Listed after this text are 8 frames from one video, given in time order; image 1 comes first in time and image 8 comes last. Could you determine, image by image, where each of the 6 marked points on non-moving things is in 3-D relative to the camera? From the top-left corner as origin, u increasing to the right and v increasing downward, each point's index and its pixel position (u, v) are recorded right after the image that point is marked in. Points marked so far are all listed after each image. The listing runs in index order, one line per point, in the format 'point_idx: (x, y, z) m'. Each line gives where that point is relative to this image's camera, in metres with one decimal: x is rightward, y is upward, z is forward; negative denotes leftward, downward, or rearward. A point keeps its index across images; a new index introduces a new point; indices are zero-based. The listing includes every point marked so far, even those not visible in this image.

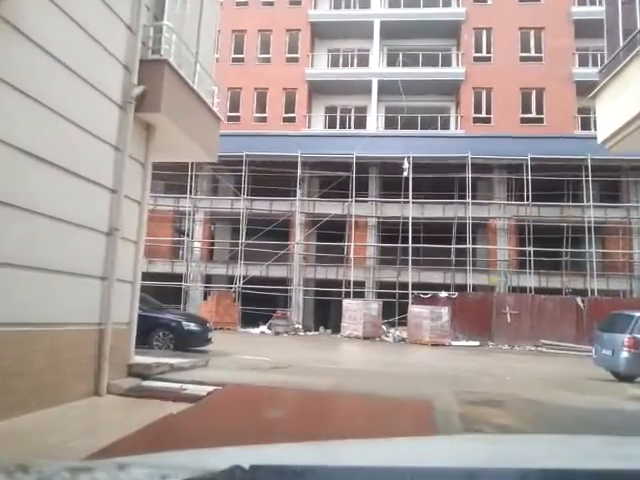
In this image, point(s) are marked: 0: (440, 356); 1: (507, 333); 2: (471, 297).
0: (+3.5, -3.4, +15.4) m
1: (+6.4, -3.2, +18.3) m
2: (+5.3, -2.0, +18.6) m
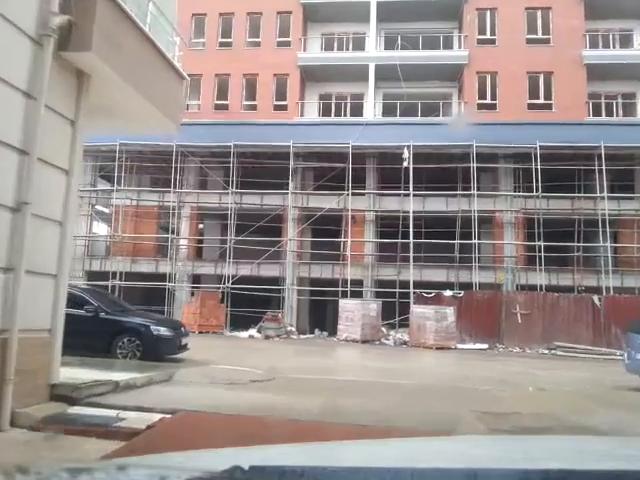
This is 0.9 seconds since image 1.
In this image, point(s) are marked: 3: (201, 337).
0: (+3.3, -3.2, +13.9) m
1: (+6.2, -3.0, +16.8) m
2: (+5.1, -1.8, +17.1) m
3: (-3.4, -2.9, +15.4) m
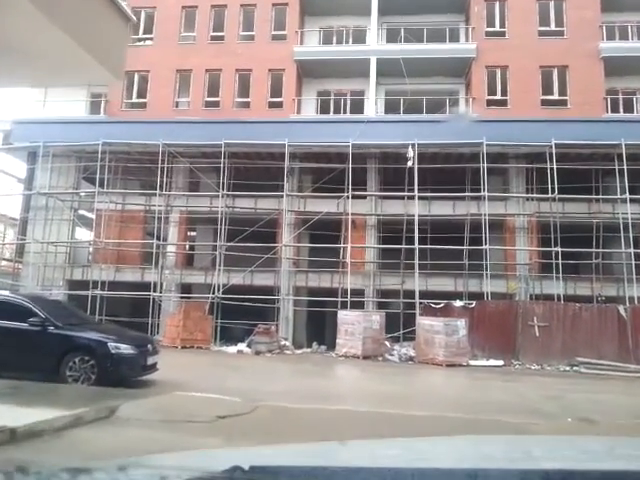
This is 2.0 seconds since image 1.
0: (+3.2, -3.3, +12.3) m
1: (+6.1, -3.1, +15.2) m
2: (+5.0, -1.9, +15.5) m
3: (-3.5, -3.0, +13.8) m
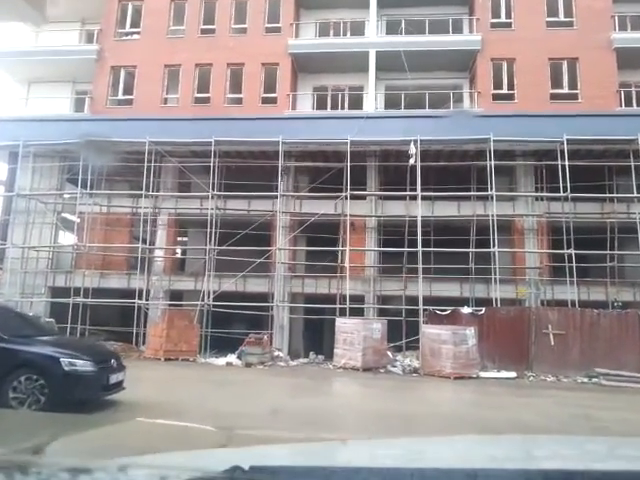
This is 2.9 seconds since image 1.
0: (+3.1, -3.3, +11.1) m
1: (+6.0, -3.2, +14.0) m
2: (+4.9, -1.9, +14.4) m
3: (-3.6, -3.1, +12.6) m
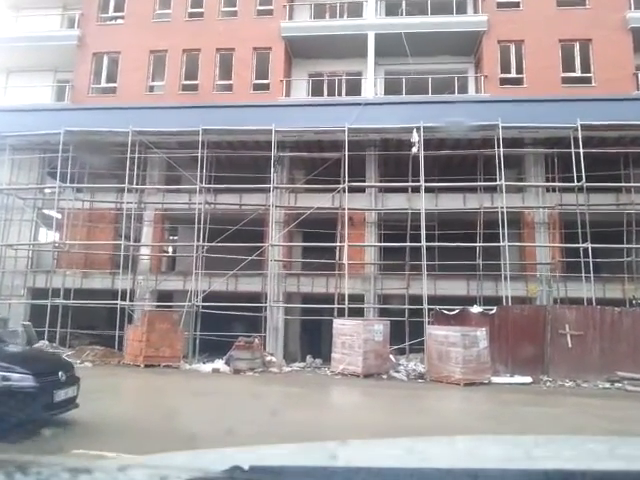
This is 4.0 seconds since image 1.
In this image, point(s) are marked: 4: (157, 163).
0: (+3.0, -3.1, +9.9) m
1: (+5.9, -3.0, +12.8) m
2: (+4.8, -1.8, +13.2) m
3: (-3.7, -2.9, +11.4) m
4: (-5.8, +2.7, +18.9) m
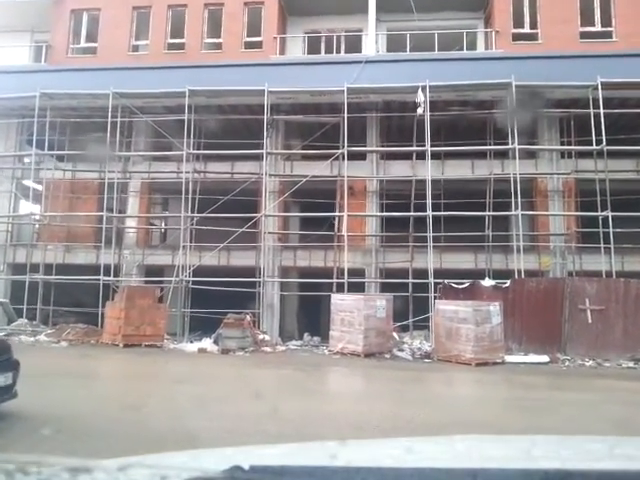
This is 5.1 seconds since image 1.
0: (+3.0, -2.5, +8.8) m
1: (+5.9, -2.2, +11.7) m
2: (+4.7, -1.0, +12.0) m
3: (-3.7, -2.3, +10.3) m
4: (-5.8, +3.6, +17.6) m
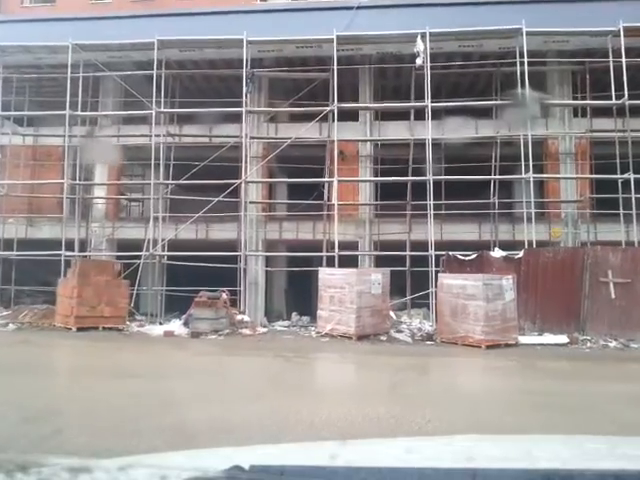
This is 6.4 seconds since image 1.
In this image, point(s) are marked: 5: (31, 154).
0: (+2.8, -1.9, +7.4) m
1: (+5.6, -1.5, +10.3) m
2: (+4.4, -0.3, +10.6) m
3: (-4.0, -1.7, +8.8) m
4: (-6.2, +4.5, +15.8) m
5: (-8.8, +2.6, +16.2) m
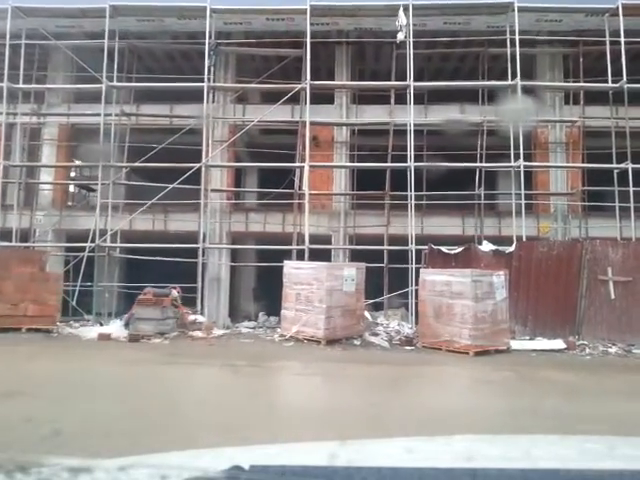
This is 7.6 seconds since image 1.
0: (+2.3, -1.8, +6.2) m
1: (+5.0, -1.4, +9.2) m
2: (+3.9, -0.2, +9.4) m
3: (-4.5, -1.5, +7.3) m
4: (-6.9, +4.7, +14.3) m
5: (-9.5, +2.9, +14.5) m
